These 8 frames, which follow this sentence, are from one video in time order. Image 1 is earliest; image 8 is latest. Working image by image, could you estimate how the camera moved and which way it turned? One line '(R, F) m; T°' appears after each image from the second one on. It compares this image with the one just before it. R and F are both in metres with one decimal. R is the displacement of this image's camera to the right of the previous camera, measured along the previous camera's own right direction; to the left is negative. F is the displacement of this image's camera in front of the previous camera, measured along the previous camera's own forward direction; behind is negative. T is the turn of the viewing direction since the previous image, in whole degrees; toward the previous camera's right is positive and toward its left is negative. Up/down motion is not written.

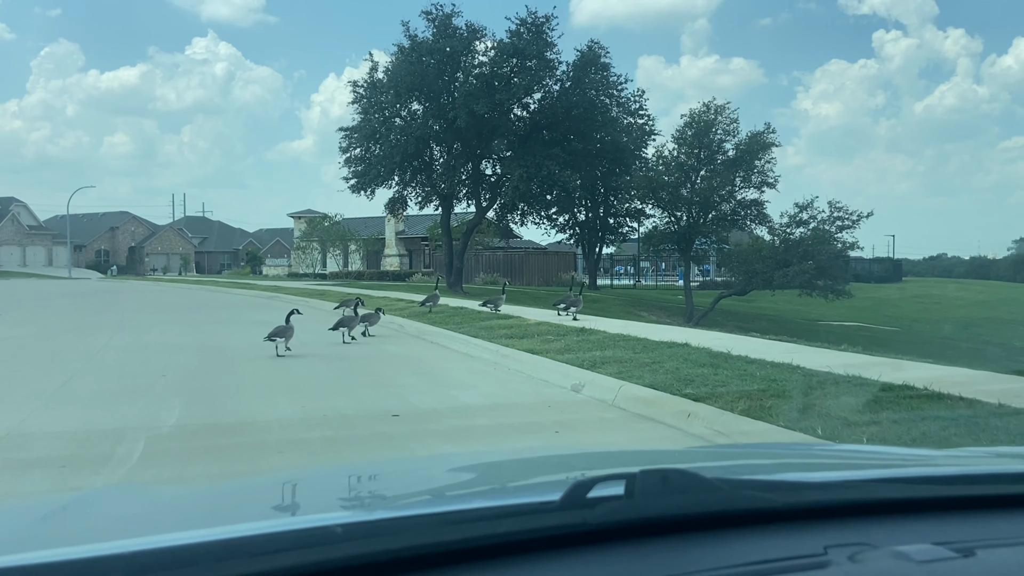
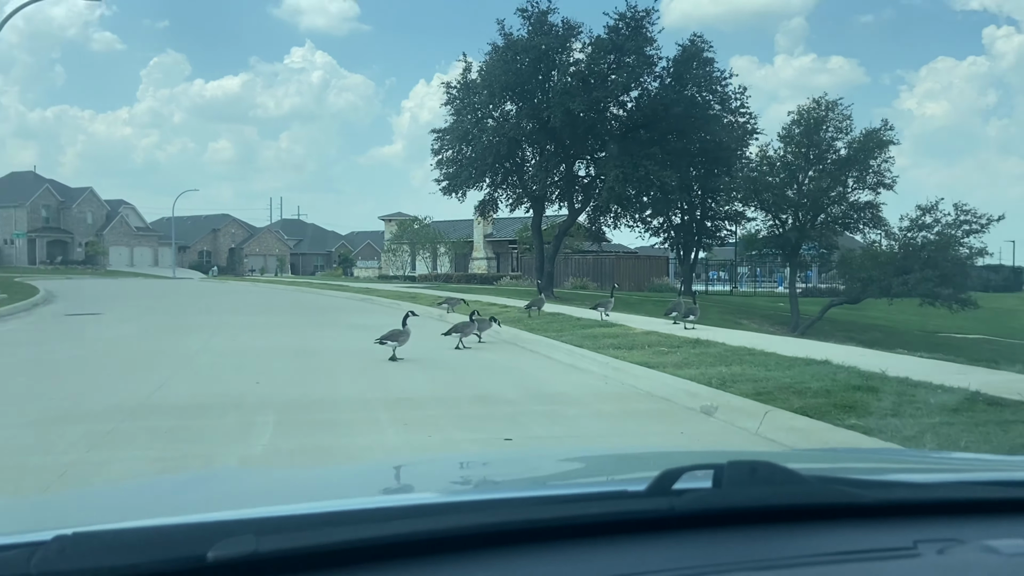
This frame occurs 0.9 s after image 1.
(-0.2, +0.6) m; -6°
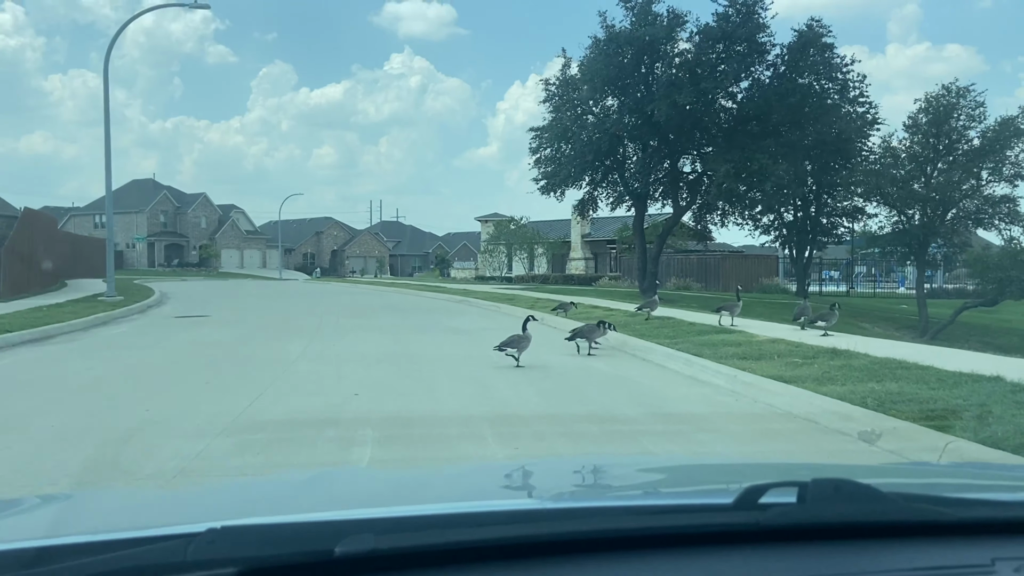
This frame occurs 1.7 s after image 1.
(-0.1, +0.5) m; -7°
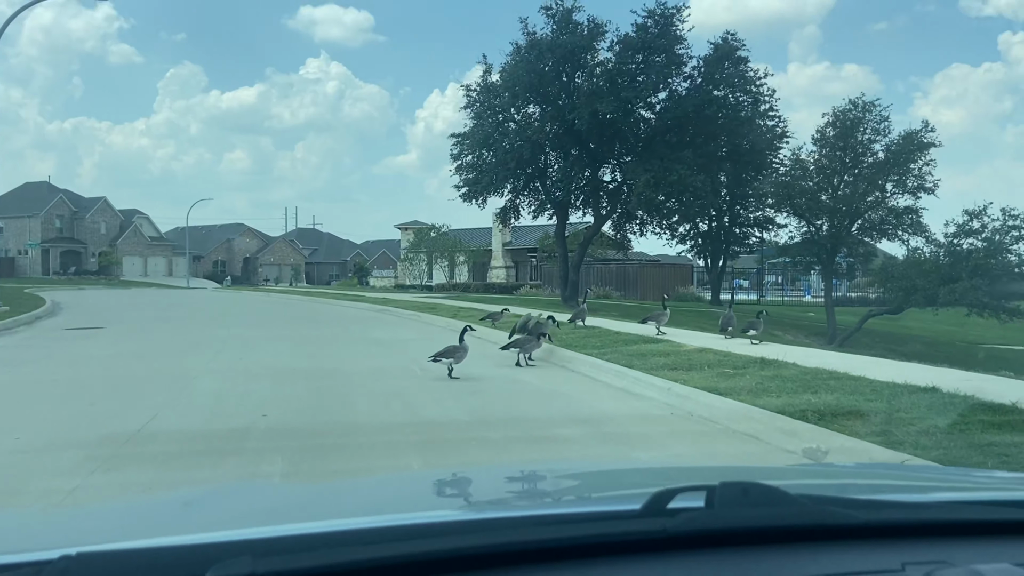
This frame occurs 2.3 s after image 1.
(0.0, +0.3) m; +6°
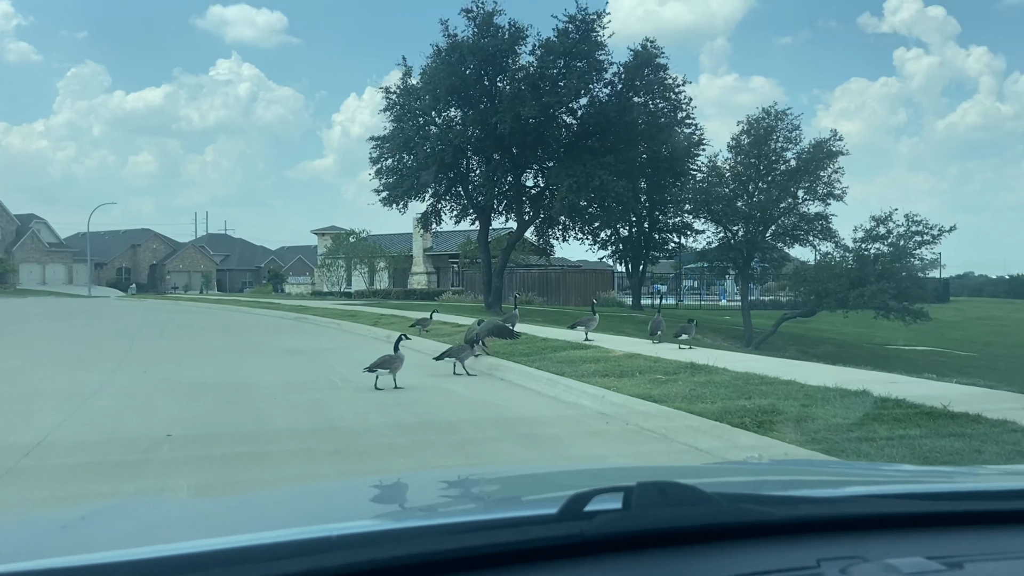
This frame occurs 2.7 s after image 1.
(-0.1, +0.2) m; +6°
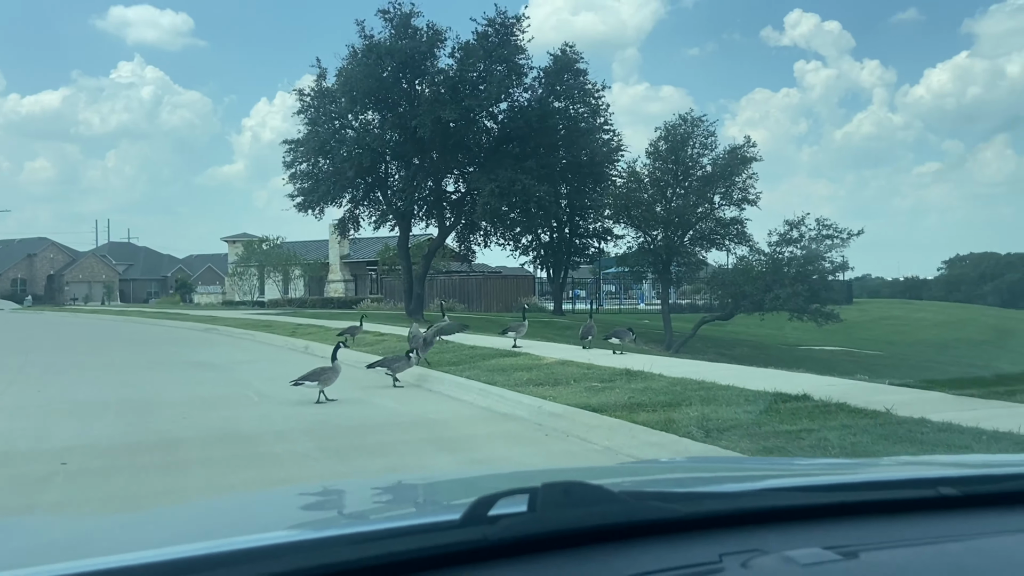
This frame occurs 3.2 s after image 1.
(-0.1, +0.3) m; +6°
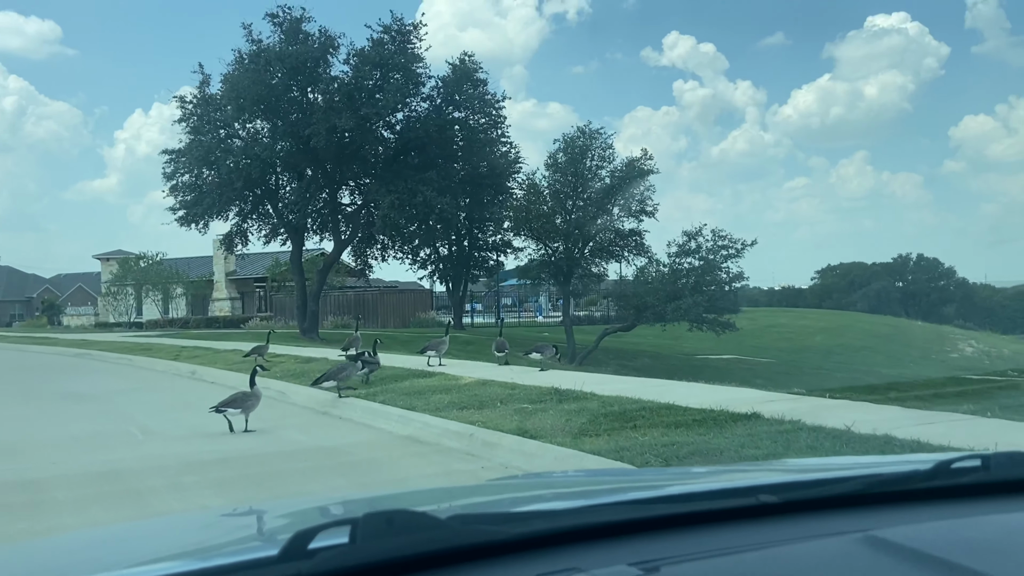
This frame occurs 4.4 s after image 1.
(-0.2, +0.4) m; +8°
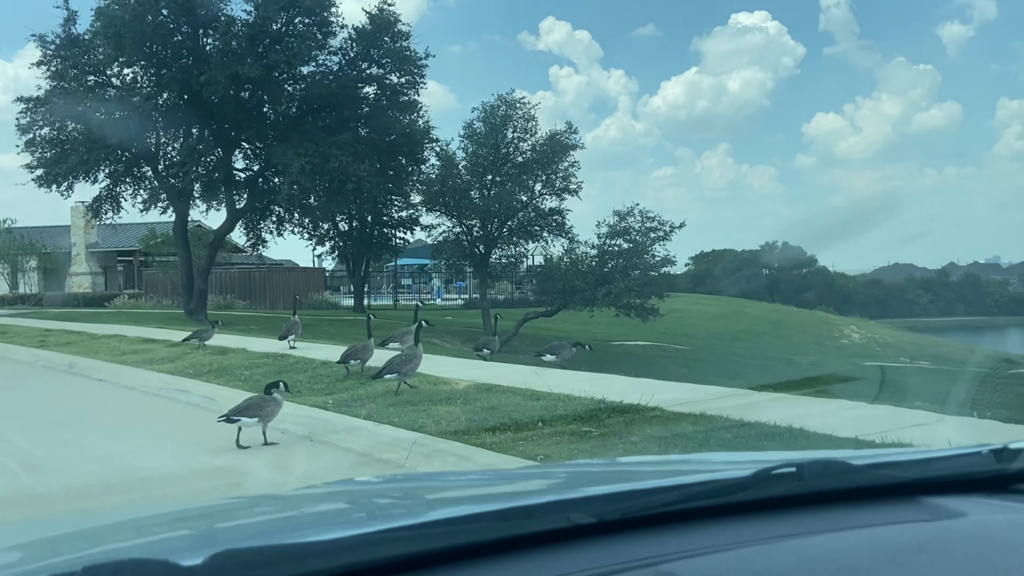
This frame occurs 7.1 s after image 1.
(-0.9, +1.5) m; +9°
